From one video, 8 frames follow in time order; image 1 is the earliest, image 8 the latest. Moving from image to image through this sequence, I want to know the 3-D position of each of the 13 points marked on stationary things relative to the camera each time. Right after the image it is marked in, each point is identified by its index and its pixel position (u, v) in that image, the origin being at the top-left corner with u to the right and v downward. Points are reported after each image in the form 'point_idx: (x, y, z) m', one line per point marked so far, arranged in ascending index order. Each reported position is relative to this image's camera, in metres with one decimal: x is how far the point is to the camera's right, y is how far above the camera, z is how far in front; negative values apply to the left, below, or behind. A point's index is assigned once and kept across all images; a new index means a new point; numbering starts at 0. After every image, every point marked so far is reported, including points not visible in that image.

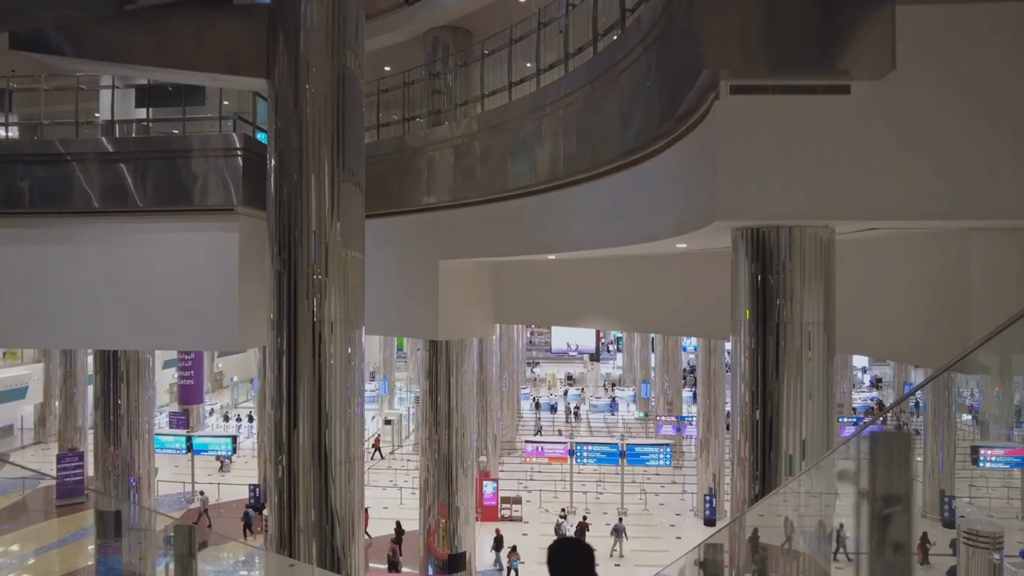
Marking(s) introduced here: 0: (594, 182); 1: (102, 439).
0: (+0.9, +1.3, +6.7) m
1: (-7.8, -2.9, +11.6) m
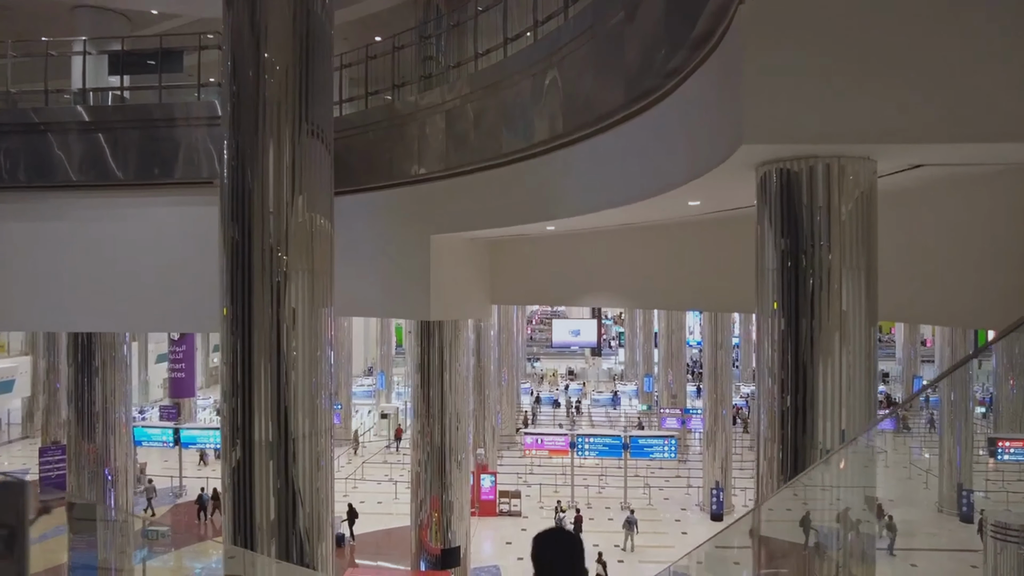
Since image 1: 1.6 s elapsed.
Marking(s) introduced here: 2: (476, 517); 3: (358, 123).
0: (+0.9, +1.6, +6.2) m
1: (-7.8, -2.6, +11.1) m
2: (-0.9, -5.5, +14.8) m
3: (-2.2, +2.4, +8.9) m
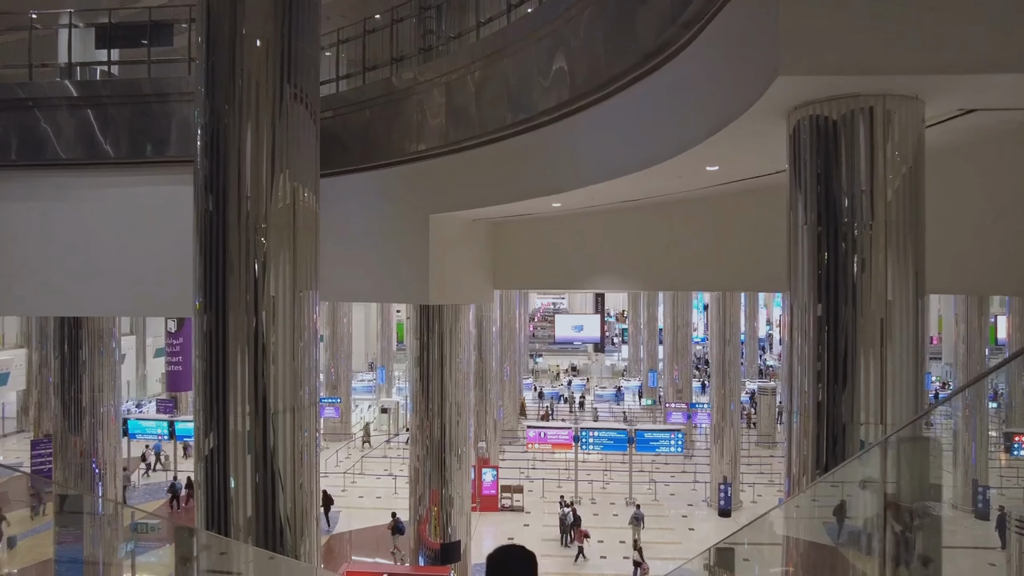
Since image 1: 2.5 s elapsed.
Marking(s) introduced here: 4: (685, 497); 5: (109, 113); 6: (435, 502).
0: (+0.9, +1.8, +5.8) m
1: (-7.8, -2.3, +10.7) m
2: (-0.8, -5.2, +14.5) m
3: (-2.2, +2.6, +8.6) m
4: (+4.4, -5.3, +15.8) m
5: (-5.5, +2.4, +8.4) m
6: (-1.2, -3.3, +9.6) m
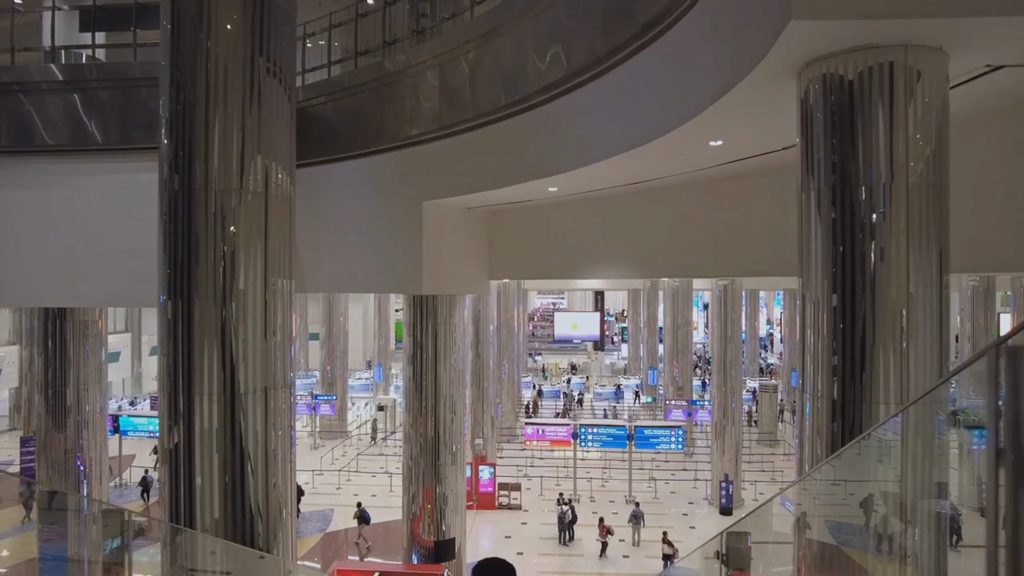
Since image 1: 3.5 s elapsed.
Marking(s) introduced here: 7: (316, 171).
0: (+0.9, +1.9, +5.6) m
1: (-7.8, -2.2, +10.5) m
2: (-0.9, -5.1, +14.2) m
3: (-2.2, +2.7, +8.3) m
4: (+4.4, -5.2, +15.5) m
5: (-5.5, +2.5, +8.1) m
6: (-1.3, -3.2, +9.3) m
7: (-2.8, +1.6, +8.7) m
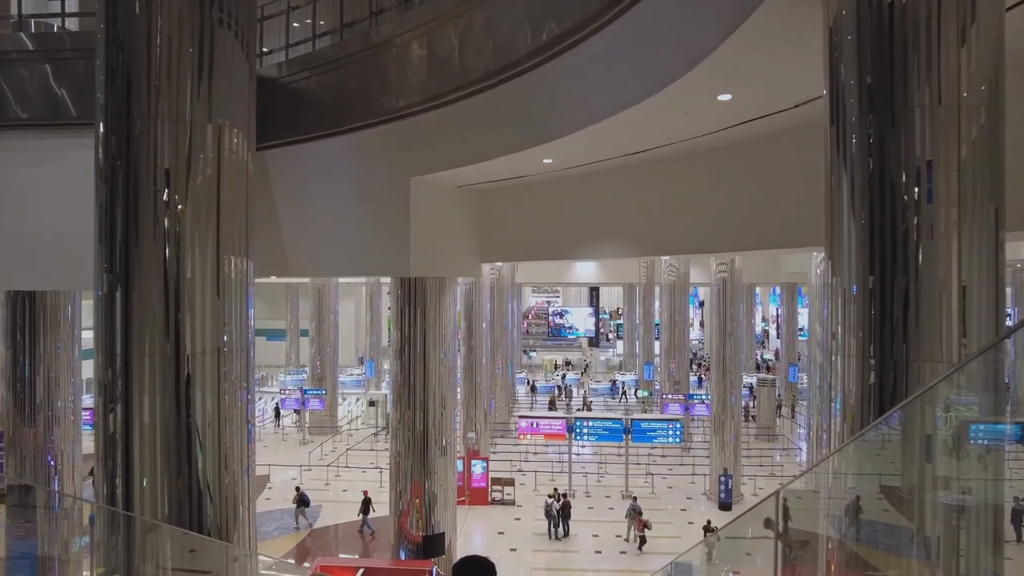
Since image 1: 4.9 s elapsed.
0: (+0.8, +2.1, +5.2) m
1: (-7.9, -2.0, +10.0) m
2: (-1.0, -4.9, +13.9) m
3: (-2.3, +3.0, +7.9) m
4: (+4.2, -5.0, +15.2) m
5: (-5.6, +2.7, +7.7) m
6: (-1.4, -3.0, +8.9) m
7: (-2.9, +1.8, +8.3) m
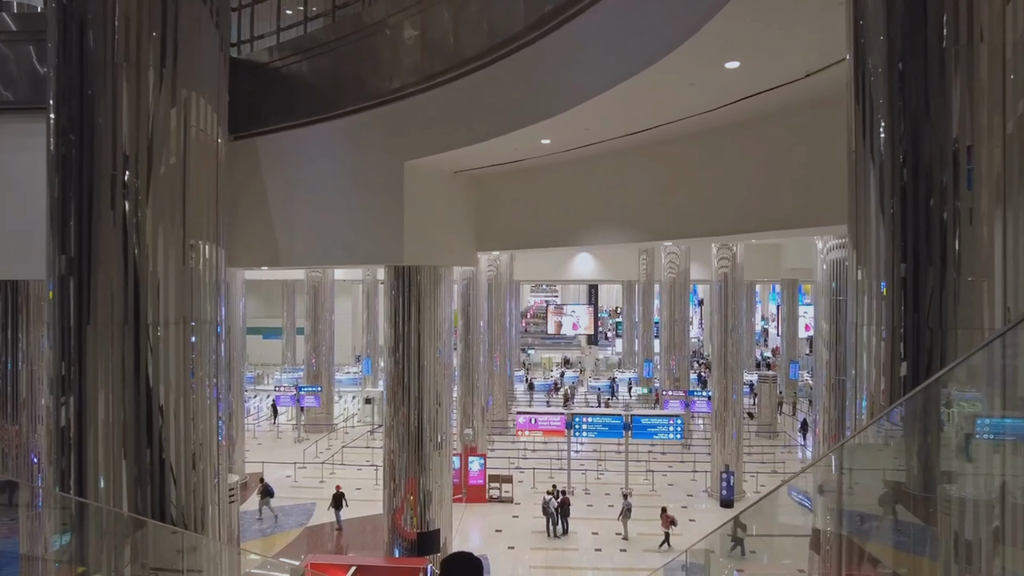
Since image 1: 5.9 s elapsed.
0: (+0.8, +2.3, +5.0) m
1: (-8.0, -1.8, +9.8) m
2: (-1.1, -4.8, +13.6) m
3: (-2.4, +3.1, +7.7) m
4: (+4.2, -4.9, +15.0) m
5: (-5.6, +2.9, +7.5) m
6: (-1.4, -2.8, +8.7) m
7: (-2.9, +2.0, +8.1) m
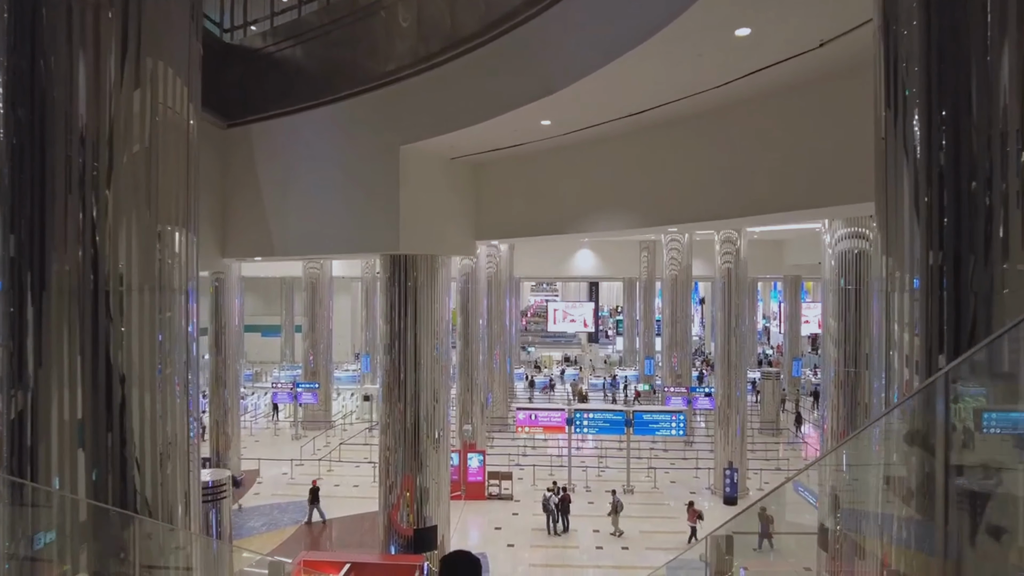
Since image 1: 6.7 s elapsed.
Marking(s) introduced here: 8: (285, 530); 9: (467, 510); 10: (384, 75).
0: (+0.8, +2.4, +4.8) m
1: (-8.0, -1.7, +9.6) m
2: (-1.1, -4.6, +13.4) m
3: (-2.4, +3.2, +7.5) m
4: (+4.2, -4.7, +14.8) m
5: (-5.6, +3.0, +7.3) m
6: (-1.4, -2.7, +8.5) m
7: (-2.9, +2.1, +7.8) m
8: (-4.2, -4.5, +11.4) m
9: (-0.9, -4.6, +12.7) m
10: (-1.5, +2.4, +6.9) m
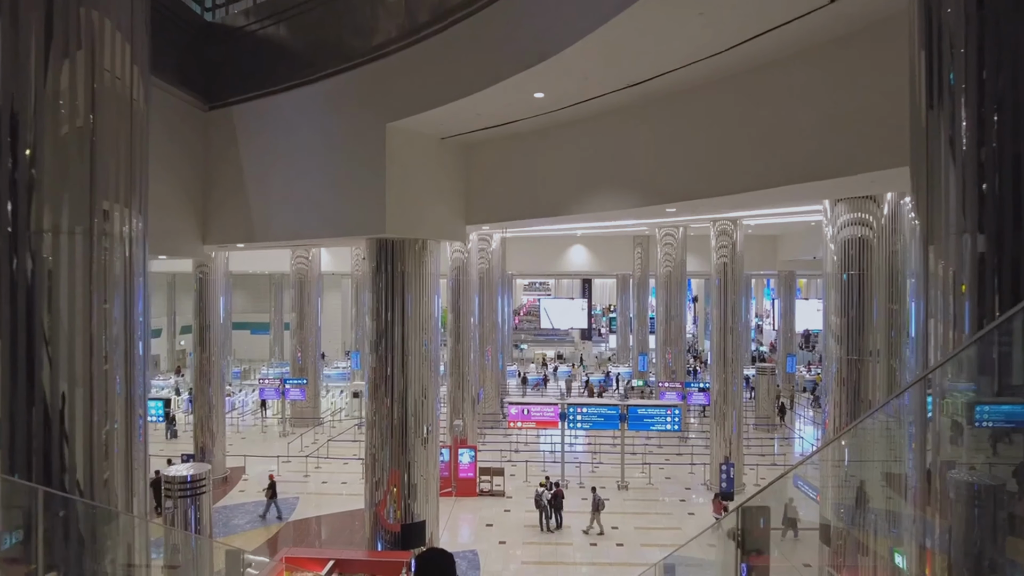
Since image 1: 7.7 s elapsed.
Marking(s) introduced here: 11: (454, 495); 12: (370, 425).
0: (+0.7, +2.6, +4.5) m
1: (-8.1, -1.5, +9.2) m
2: (-1.2, -4.5, +13.1) m
3: (-2.5, +3.4, +7.2) m
4: (+4.0, -4.6, +14.5) m
5: (-5.7, +3.2, +6.9) m
6: (-1.5, -2.6, +8.2) m
7: (-3.0, +2.3, +7.5) m
8: (-4.3, -4.3, +11.1) m
9: (-1.1, -4.5, +12.5) m
10: (-1.5, +2.5, +6.6) m
11: (-1.2, -4.4, +13.2) m
12: (-1.9, -1.7, +8.4) m
